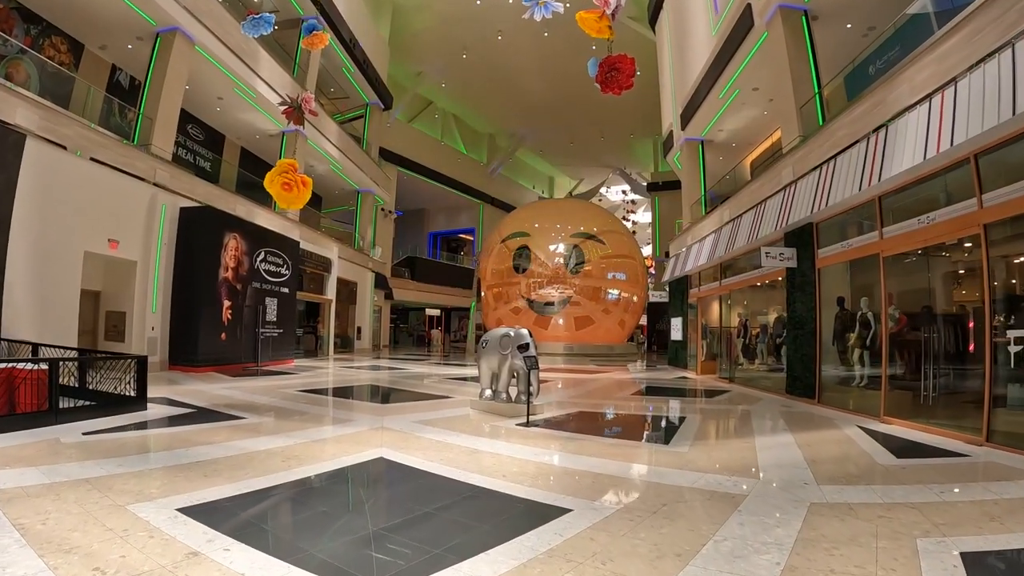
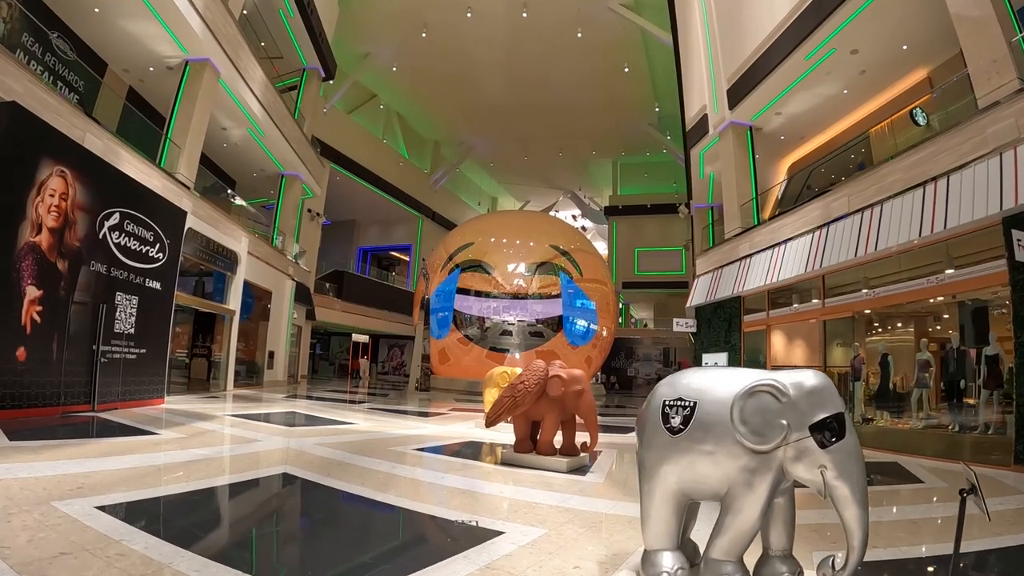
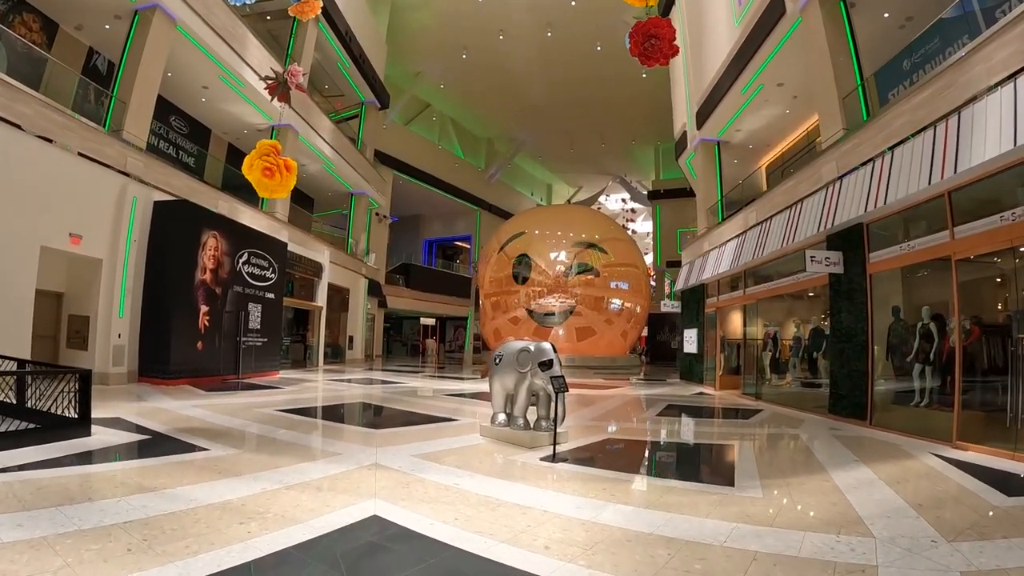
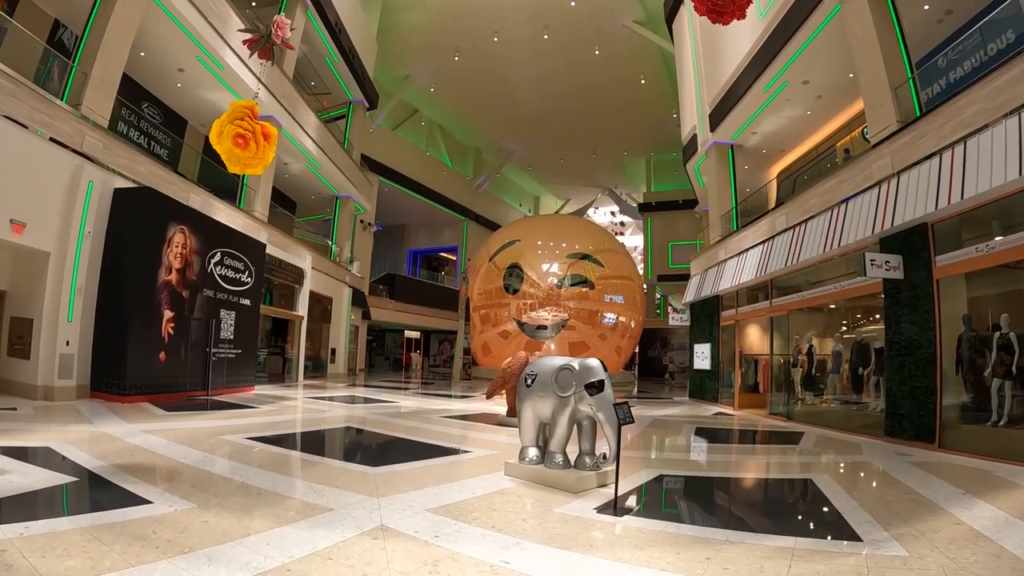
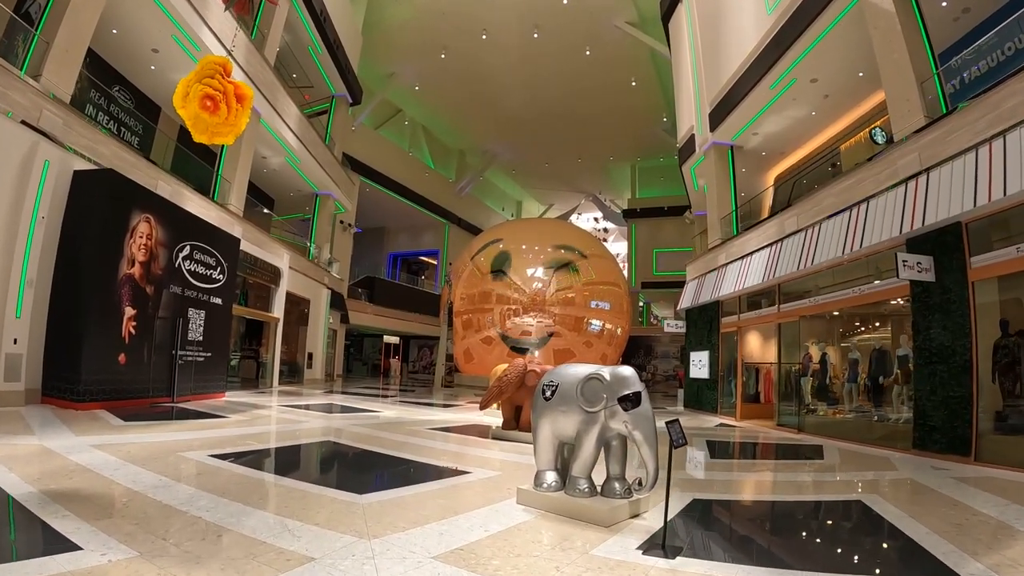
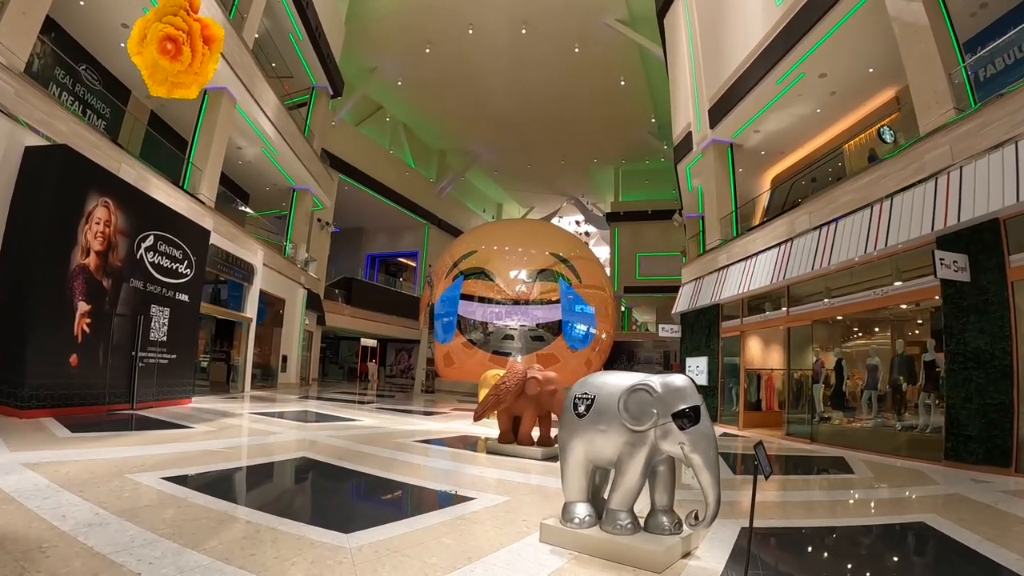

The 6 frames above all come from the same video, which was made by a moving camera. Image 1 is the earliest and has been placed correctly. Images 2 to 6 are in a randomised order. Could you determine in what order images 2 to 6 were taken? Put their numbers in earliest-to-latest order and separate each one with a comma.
3, 4, 5, 6, 2
